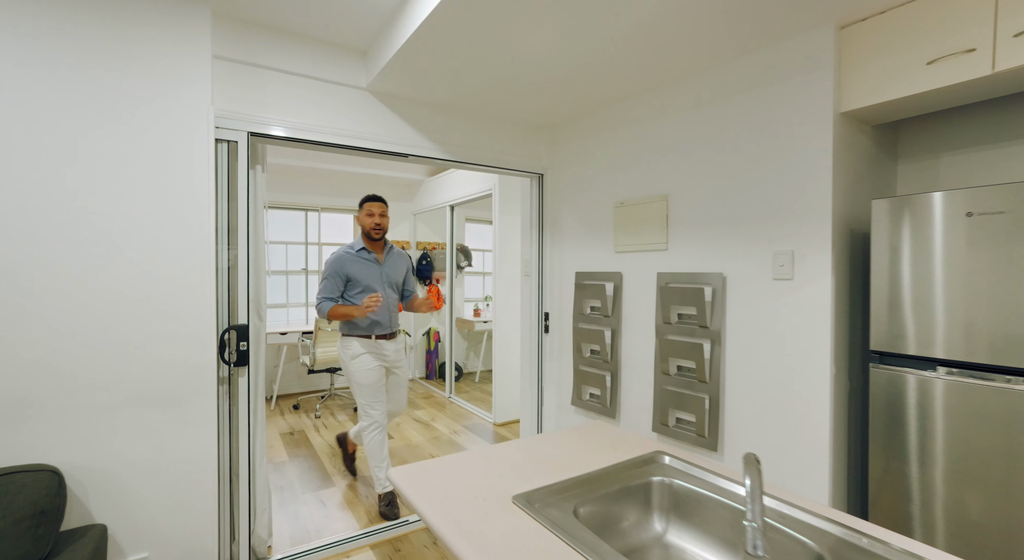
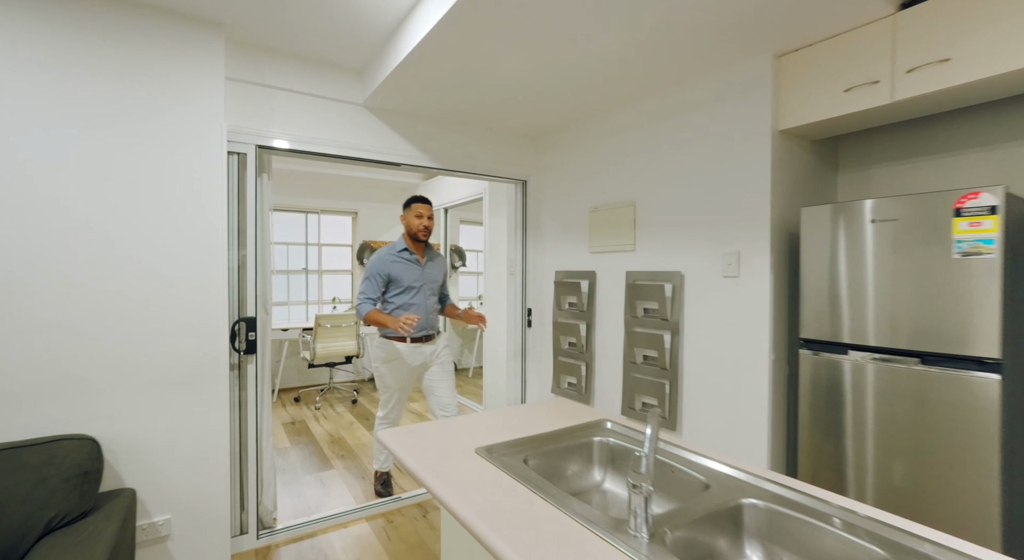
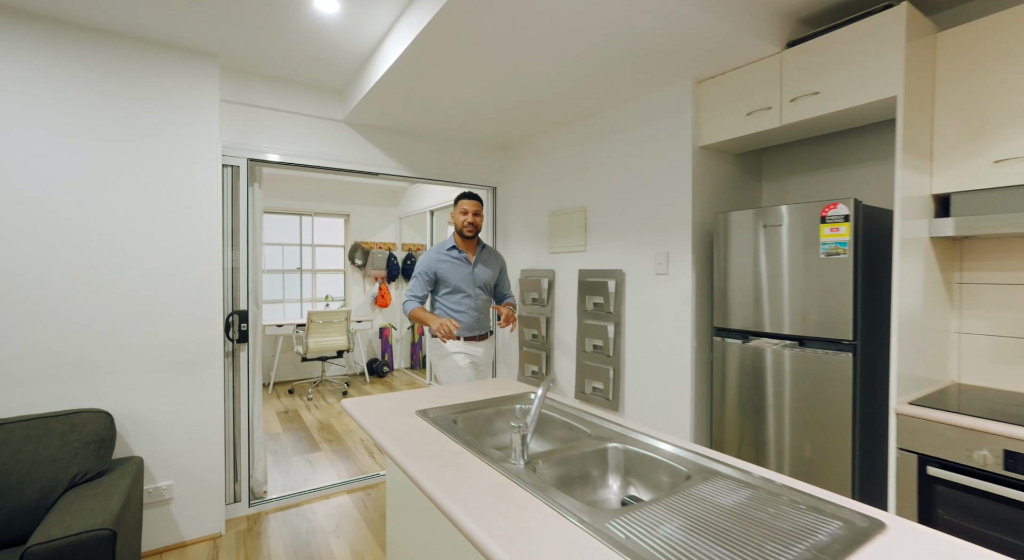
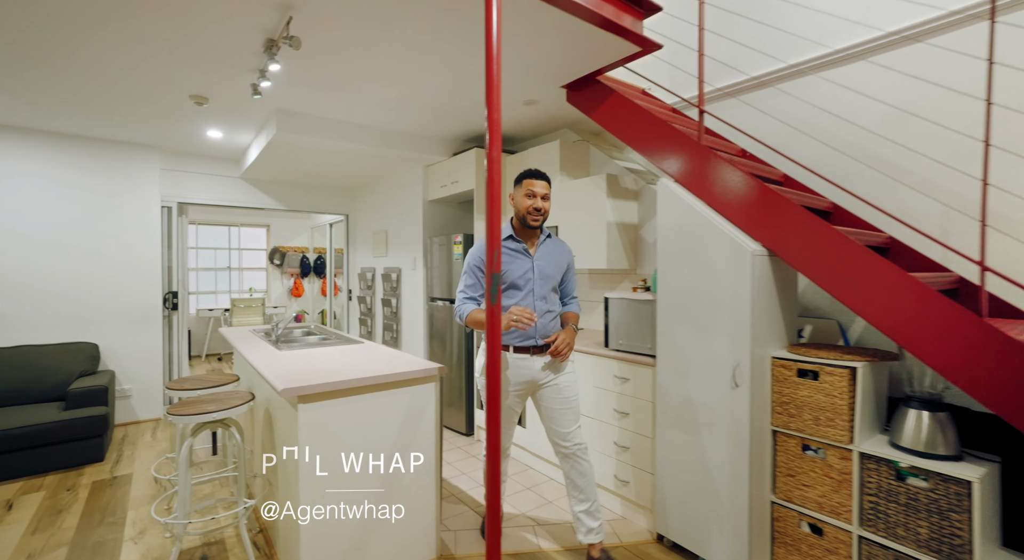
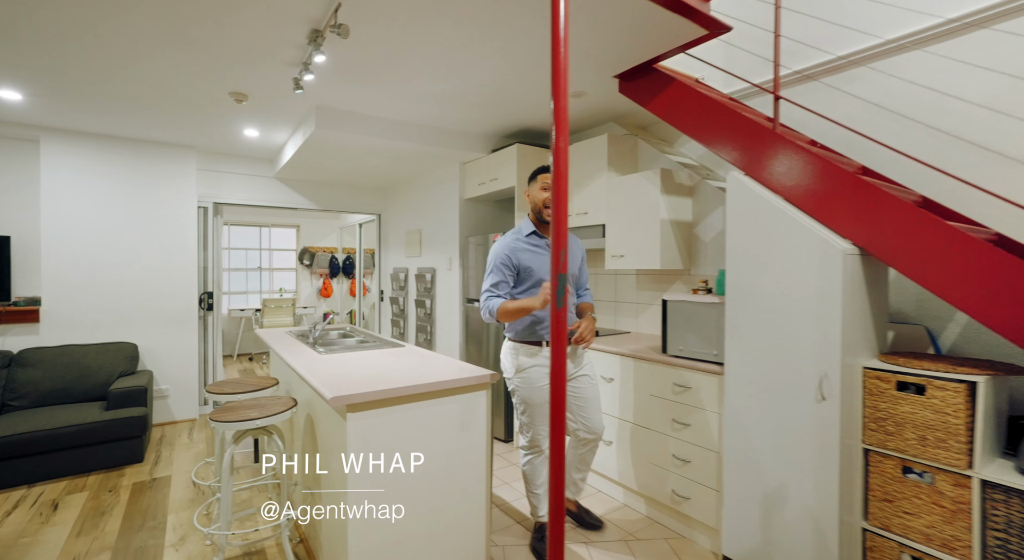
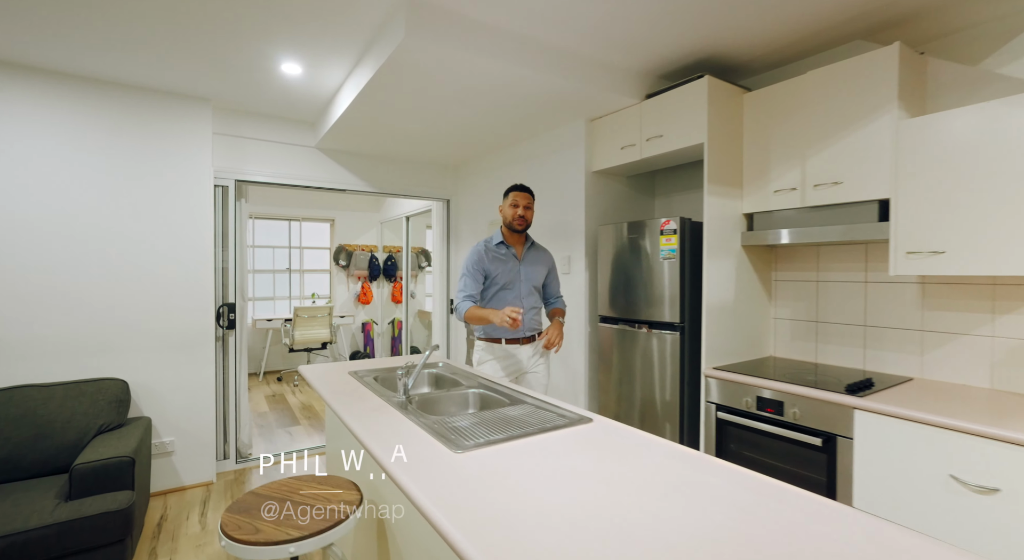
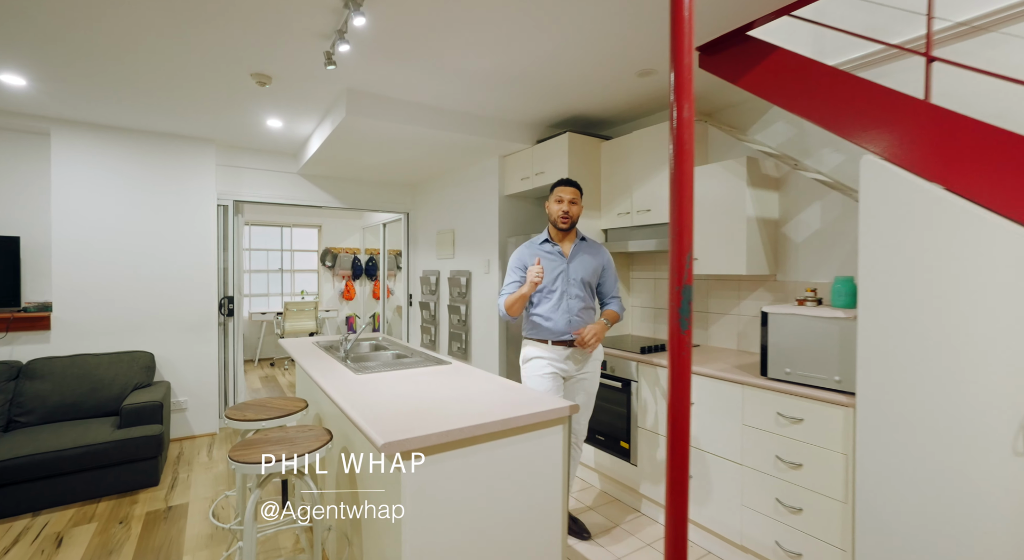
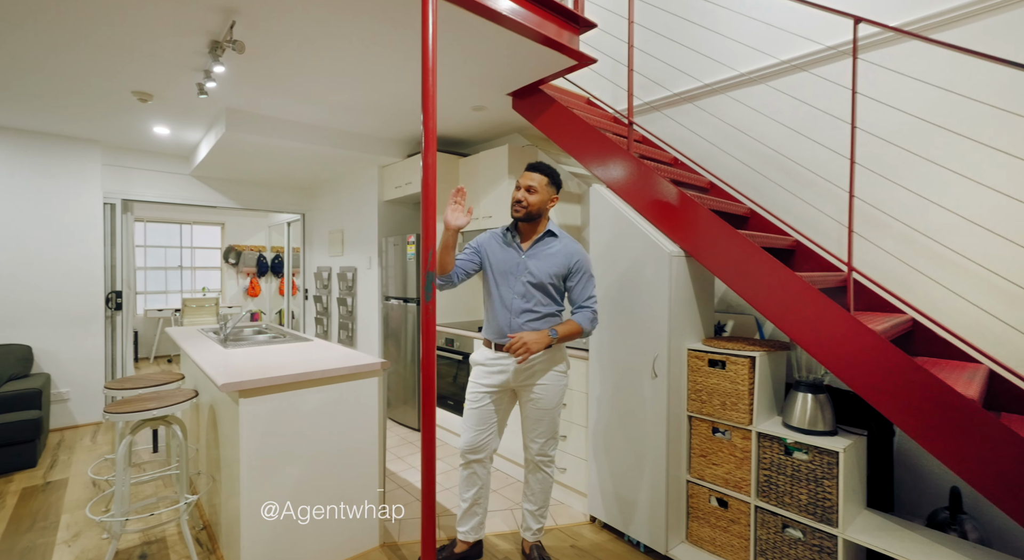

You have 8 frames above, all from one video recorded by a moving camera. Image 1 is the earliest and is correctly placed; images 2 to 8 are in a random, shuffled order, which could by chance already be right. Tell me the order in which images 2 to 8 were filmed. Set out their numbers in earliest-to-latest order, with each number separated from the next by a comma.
2, 3, 6, 7, 5, 4, 8
